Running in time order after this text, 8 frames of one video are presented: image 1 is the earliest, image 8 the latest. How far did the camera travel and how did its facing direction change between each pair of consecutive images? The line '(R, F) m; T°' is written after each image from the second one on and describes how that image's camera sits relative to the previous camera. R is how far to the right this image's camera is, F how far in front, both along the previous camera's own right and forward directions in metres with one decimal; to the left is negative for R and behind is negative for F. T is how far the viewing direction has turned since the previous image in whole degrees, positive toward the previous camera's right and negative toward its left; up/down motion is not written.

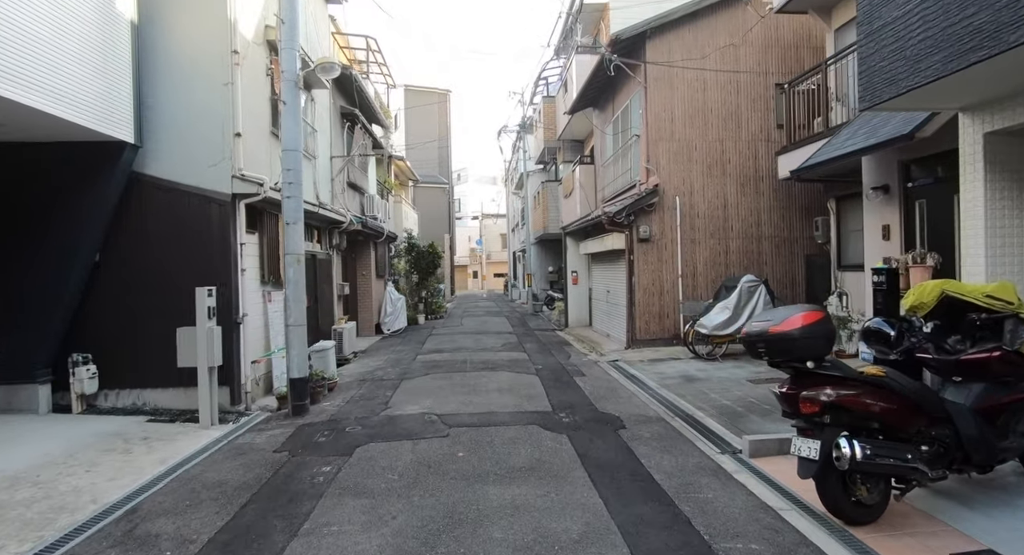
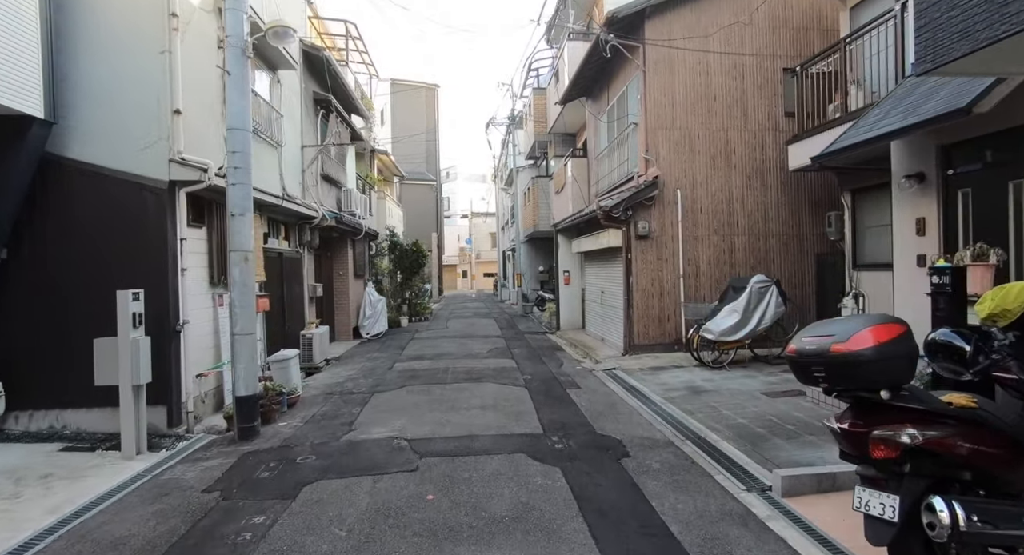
(+0.1, +0.9) m; +1°
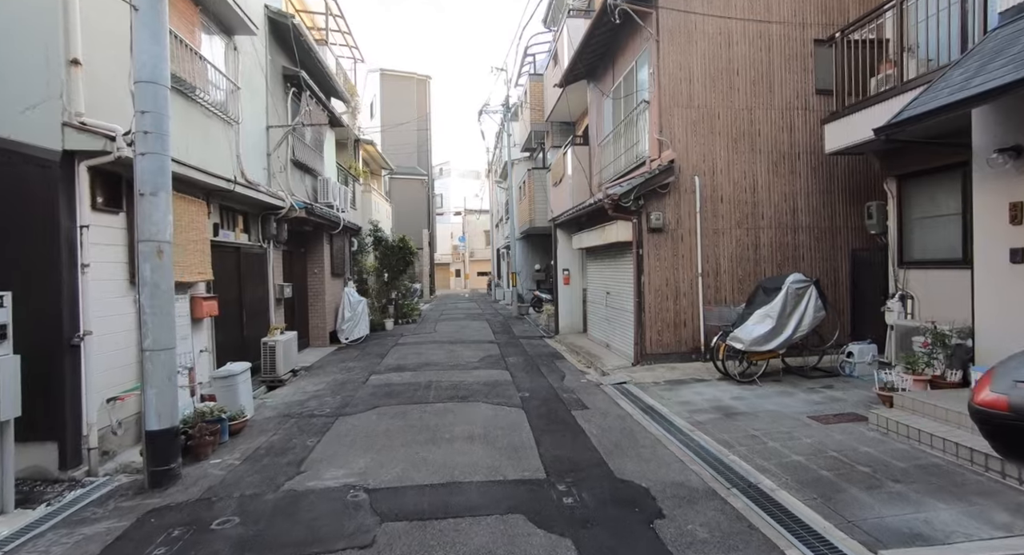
(0.0, +1.2) m; +1°
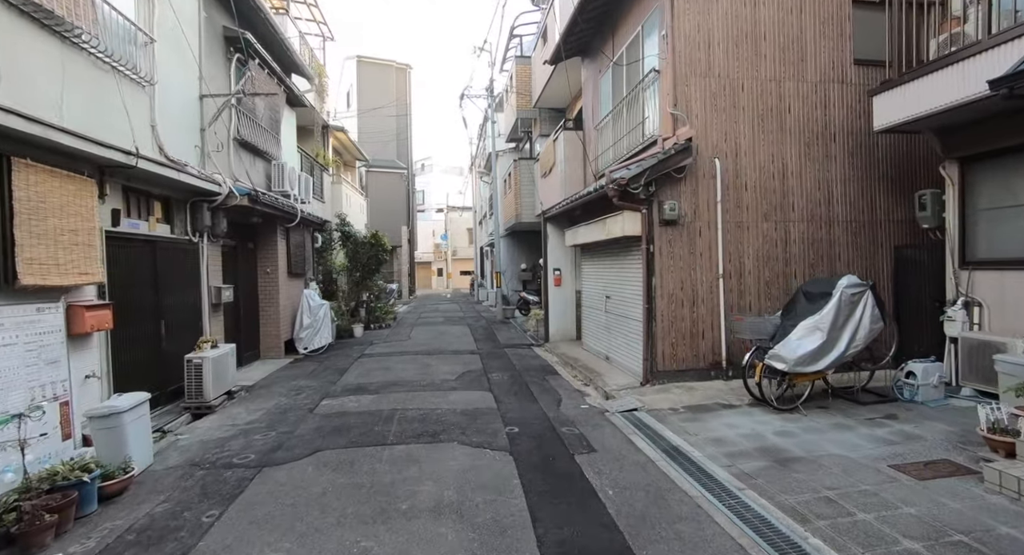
(0.0, +1.4) m; +2°
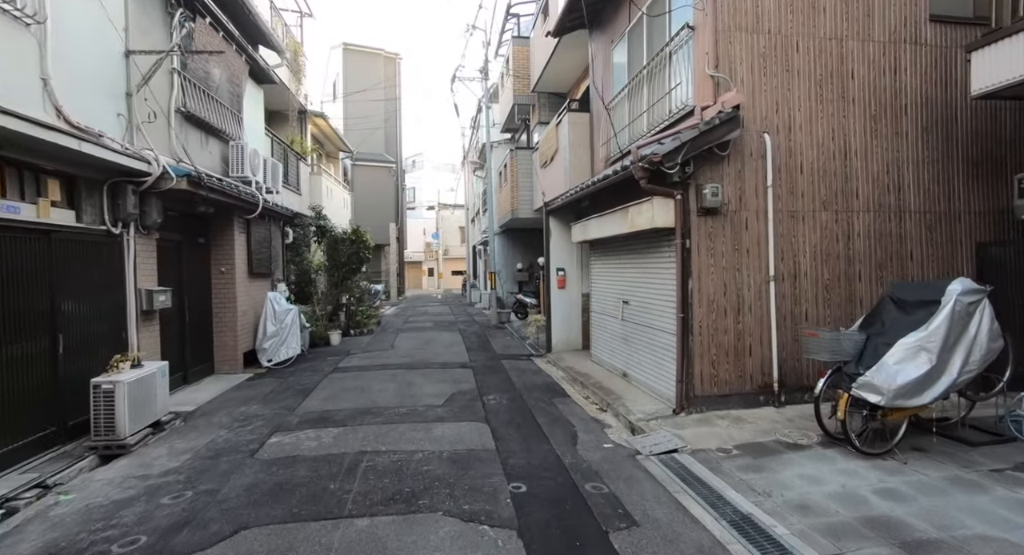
(-0.1, +1.4) m; +1°
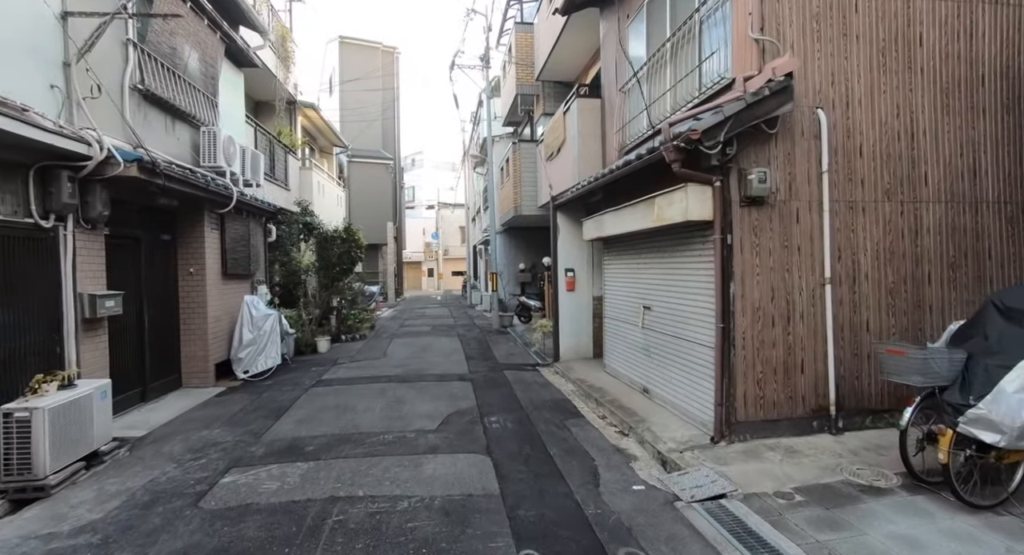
(-0.1, +0.9) m; 0°
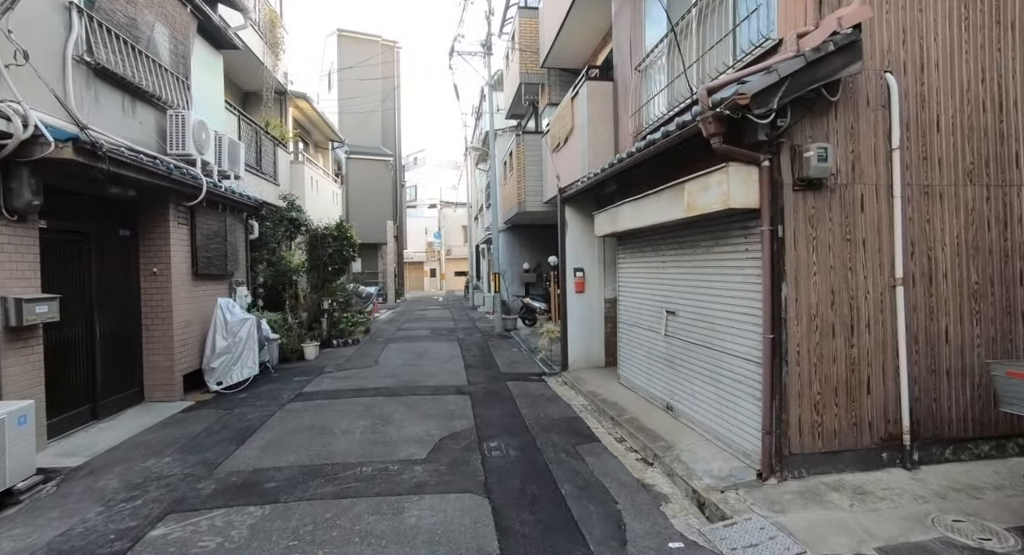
(0.0, +0.8) m; 0°
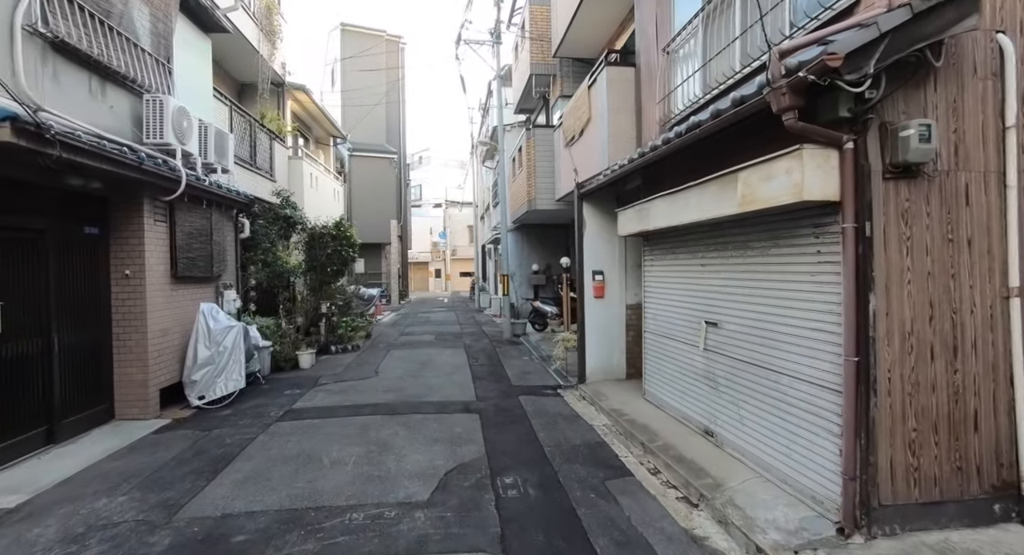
(-0.1, +0.7) m; -1°
